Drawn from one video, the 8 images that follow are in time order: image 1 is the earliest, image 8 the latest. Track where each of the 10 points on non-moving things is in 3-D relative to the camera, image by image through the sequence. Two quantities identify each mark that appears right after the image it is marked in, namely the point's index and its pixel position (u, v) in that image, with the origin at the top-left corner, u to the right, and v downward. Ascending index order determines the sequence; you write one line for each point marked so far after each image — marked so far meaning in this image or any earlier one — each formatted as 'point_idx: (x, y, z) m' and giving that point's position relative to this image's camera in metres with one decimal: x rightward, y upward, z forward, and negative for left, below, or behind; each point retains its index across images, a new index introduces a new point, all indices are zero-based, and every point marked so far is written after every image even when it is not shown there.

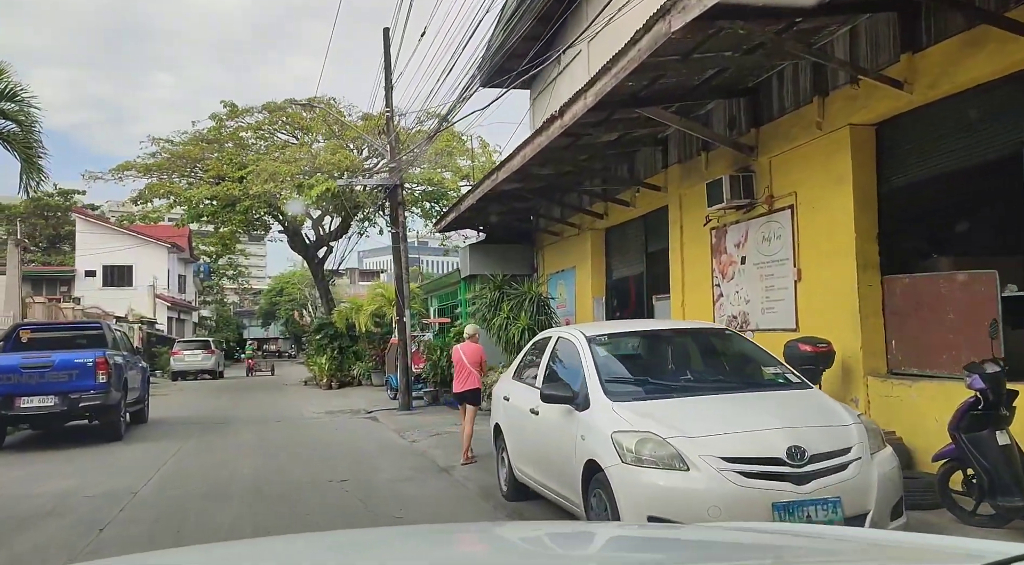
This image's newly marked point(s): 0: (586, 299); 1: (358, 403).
0: (+1.4, -0.3, +14.1) m
1: (-3.8, -3.0, +19.7) m
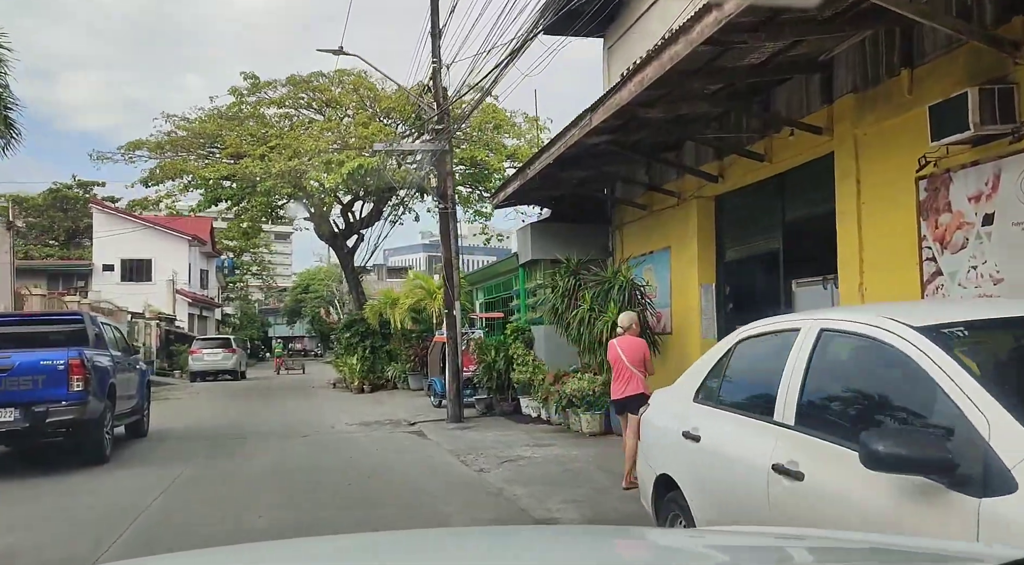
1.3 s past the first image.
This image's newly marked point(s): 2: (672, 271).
0: (+2.5, -0.1, +11.2) m
1: (-2.5, -2.7, +17.0) m
2: (+2.4, +0.2, +11.8) m
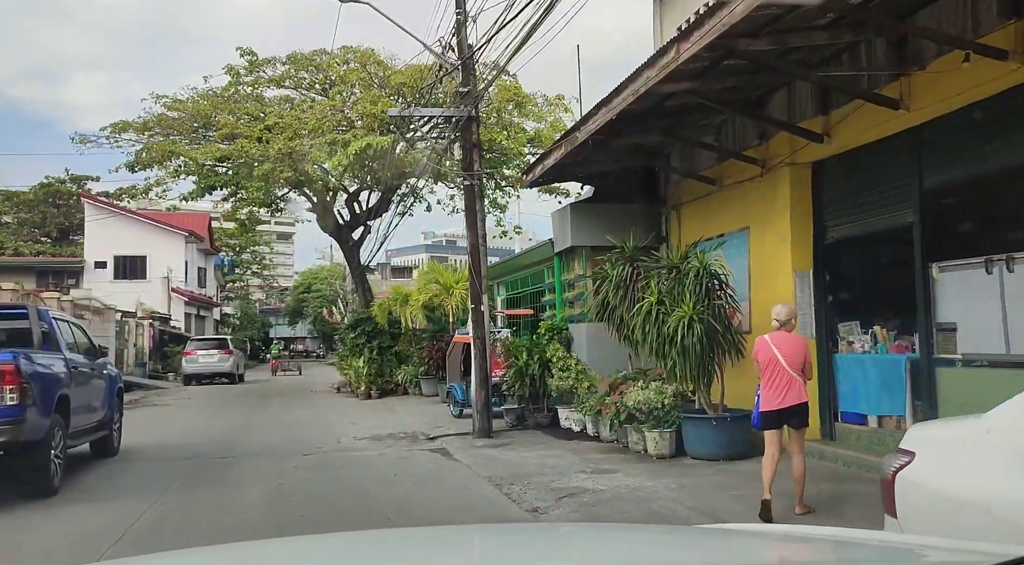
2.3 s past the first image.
0: (+3.1, +0.1, +9.1) m
1: (-1.9, -2.6, +14.9) m
2: (+3.0, +0.3, +9.8) m
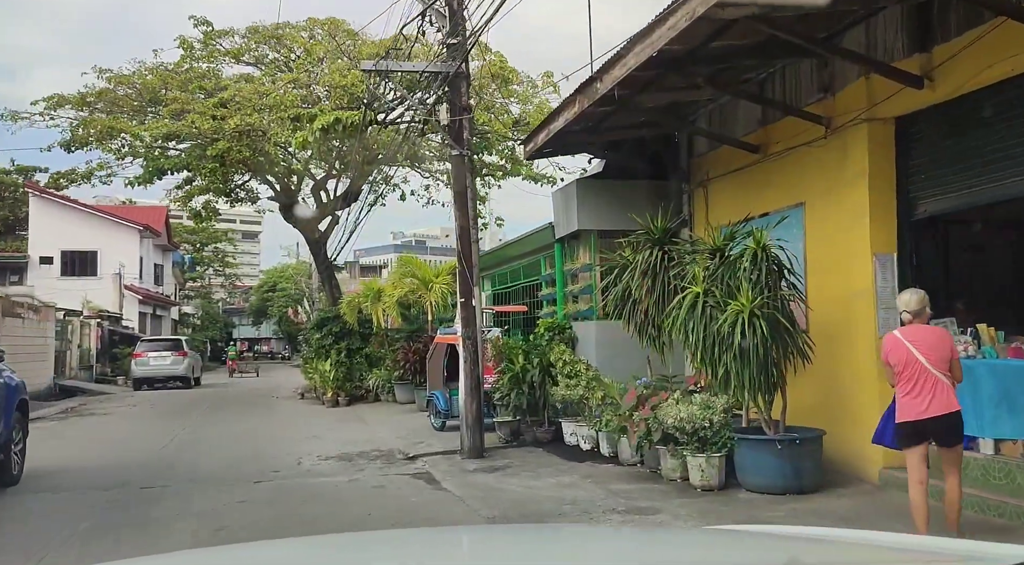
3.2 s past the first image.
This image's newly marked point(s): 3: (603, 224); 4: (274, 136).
0: (+3.1, +0.2, +7.3) m
1: (-2.1, -2.5, +12.9) m
2: (+3.0, +0.4, +7.9) m
3: (+1.2, +0.8, +10.5) m
4: (-5.3, +3.2, +17.5) m
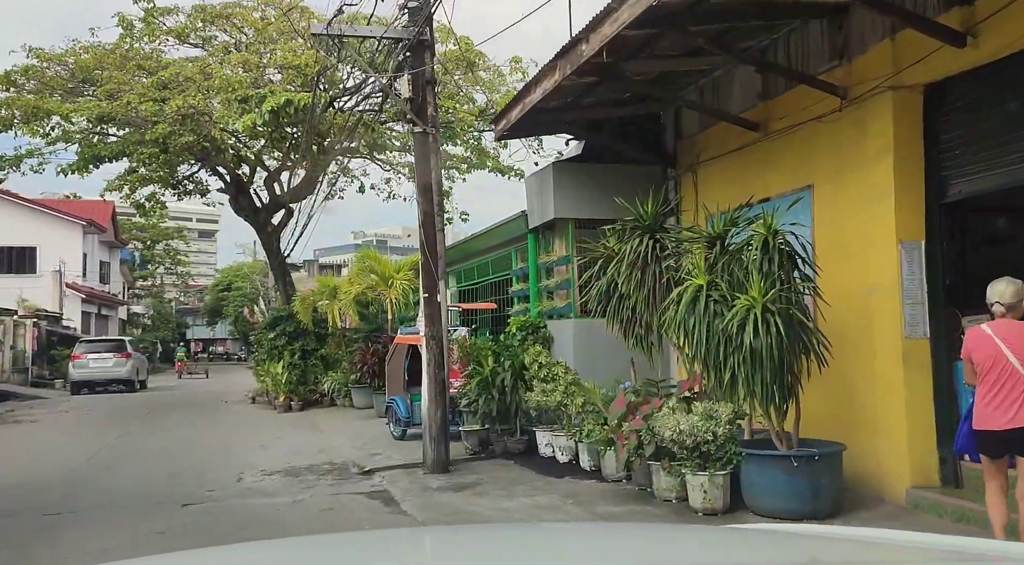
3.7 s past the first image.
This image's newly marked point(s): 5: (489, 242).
0: (+2.9, +0.3, +6.4) m
1: (-2.6, -2.4, +11.7) m
2: (+2.7, +0.5, +7.0) m
3: (+0.8, +0.9, +9.5) m
4: (-5.9, +3.3, +16.2) m
5: (-0.4, +0.6, +12.5) m
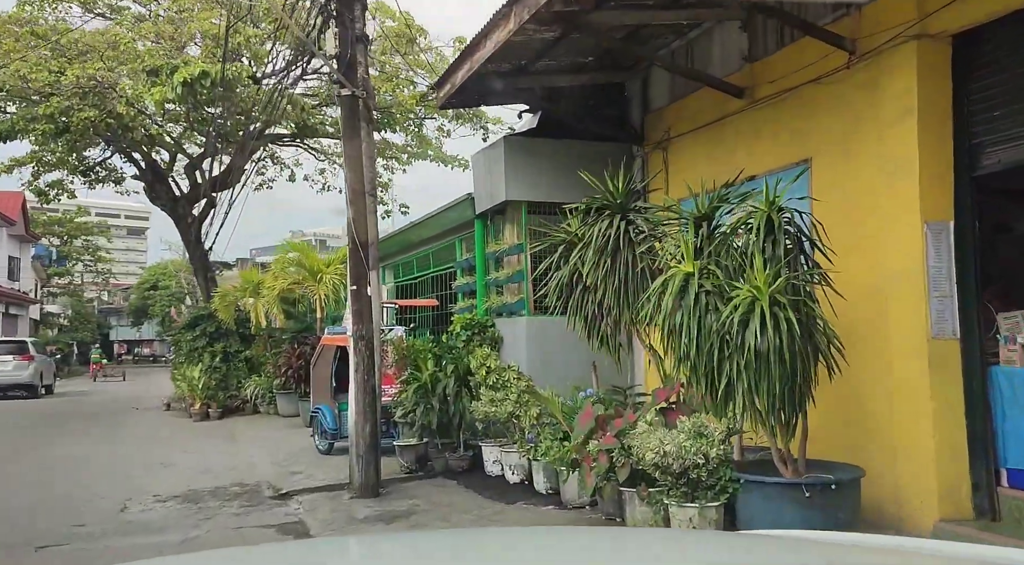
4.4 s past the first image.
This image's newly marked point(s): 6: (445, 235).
0: (+2.5, +0.3, +5.3) m
1: (-3.3, -2.3, +10.2) m
2: (+2.3, +0.6, +6.0) m
3: (+0.2, +0.9, +8.3) m
4: (-7.0, +3.4, +14.5) m
5: (-1.2, +0.7, +11.2) m
6: (-0.9, +0.7, +11.1) m
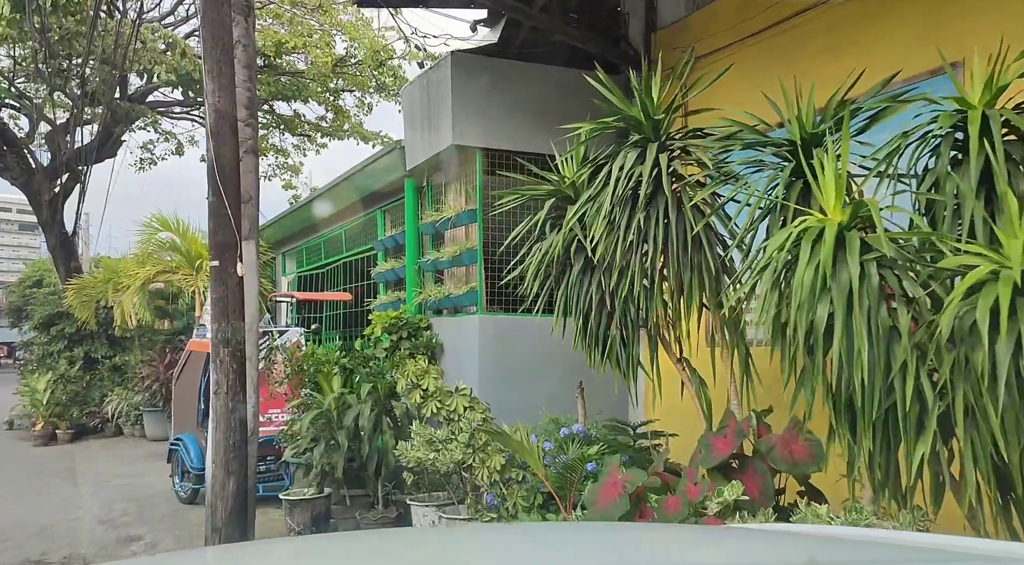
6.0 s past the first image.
0: (+2.5, +0.4, +3.0) m
1: (-3.9, -2.1, +7.2) m
2: (+2.2, +0.7, +3.6) m
3: (-0.1, +1.1, +5.7) m
4: (-7.9, +3.6, +11.1) m
5: (-1.8, +0.9, +8.4) m
6: (-1.6, +0.8, +8.3) m
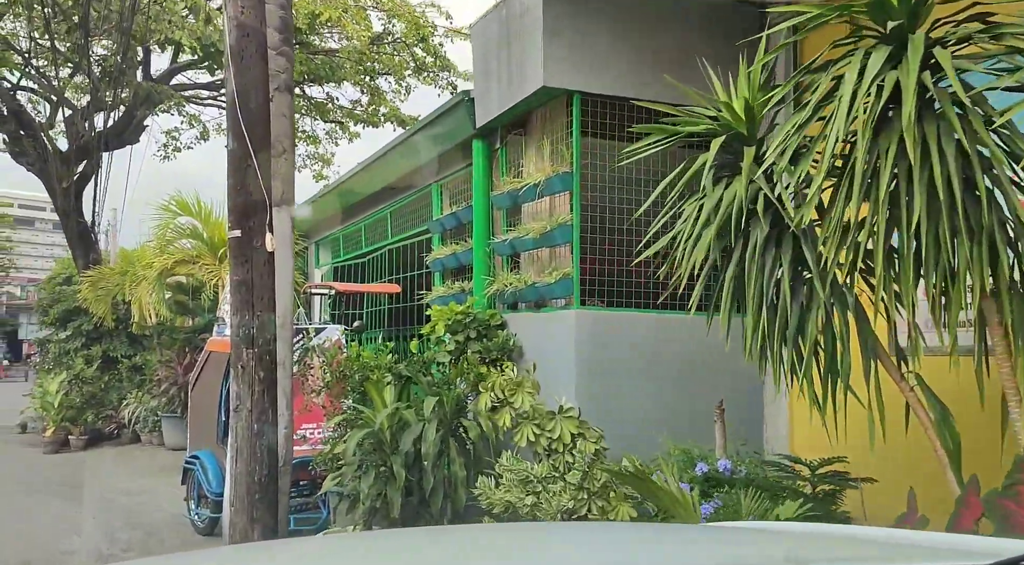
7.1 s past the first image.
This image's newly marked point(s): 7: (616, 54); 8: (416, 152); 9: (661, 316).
0: (+3.0, +0.5, +1.6) m
1: (-3.3, -2.0, +6.0) m
2: (+2.7, +0.8, +2.2) m
3: (+0.5, +1.1, +4.4) m
4: (-7.1, +3.8, +10.0) m
5: (-1.1, +0.9, +7.1) m
6: (-0.9, +0.9, +7.0) m
7: (+0.6, +1.3, +4.4) m
8: (-0.5, +1.1, +6.0) m
9: (+0.9, -0.2, +4.6) m
